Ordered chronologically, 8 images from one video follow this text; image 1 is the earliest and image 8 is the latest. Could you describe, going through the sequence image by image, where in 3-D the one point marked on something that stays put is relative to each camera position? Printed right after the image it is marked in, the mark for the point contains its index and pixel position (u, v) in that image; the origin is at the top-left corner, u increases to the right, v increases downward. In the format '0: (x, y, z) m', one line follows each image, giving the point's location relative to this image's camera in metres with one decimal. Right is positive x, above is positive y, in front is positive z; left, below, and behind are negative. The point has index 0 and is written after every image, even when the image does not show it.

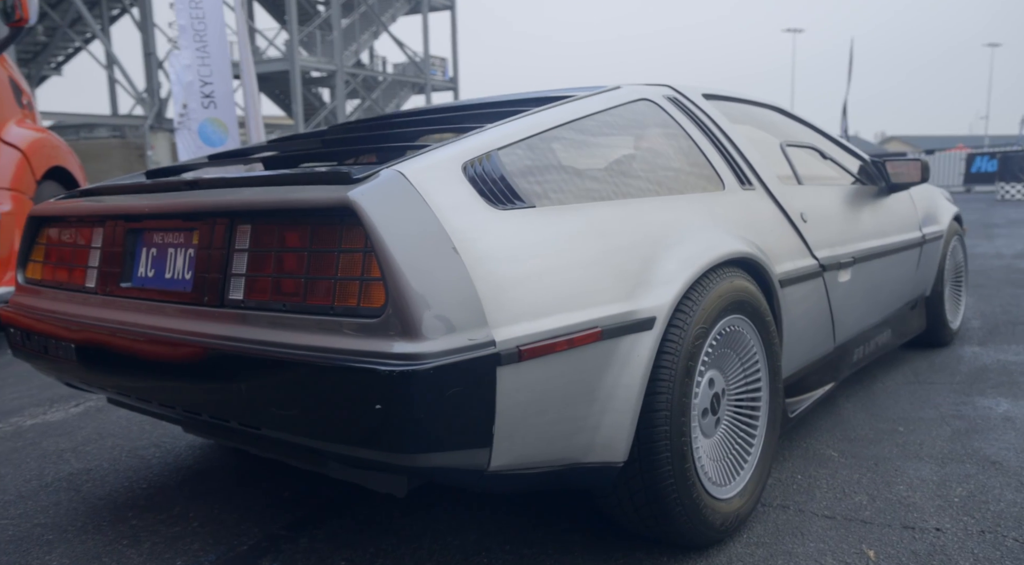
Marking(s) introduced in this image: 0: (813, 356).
0: (+1.2, -0.3, +2.9) m
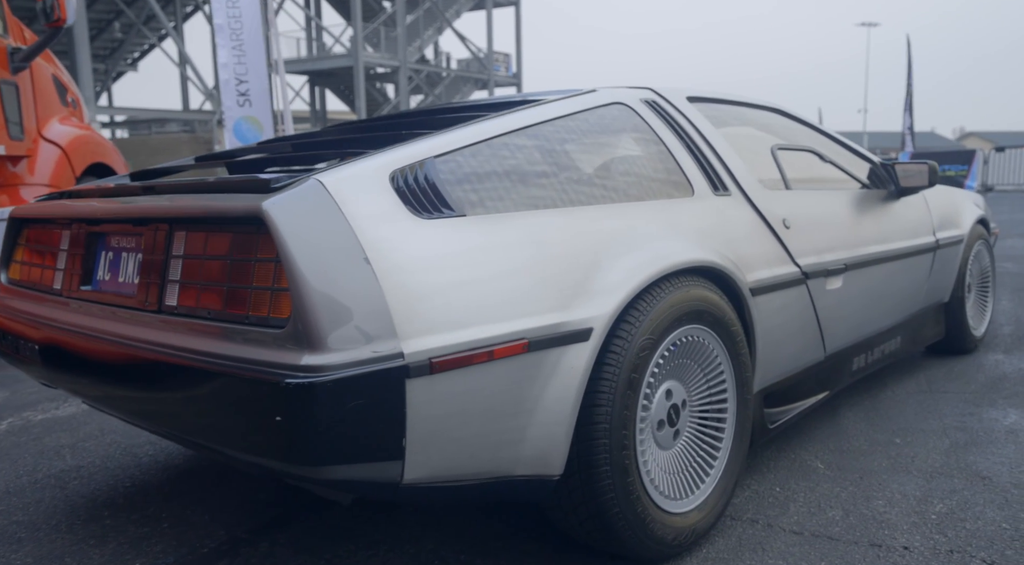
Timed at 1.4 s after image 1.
0: (+1.1, -0.3, +2.8) m
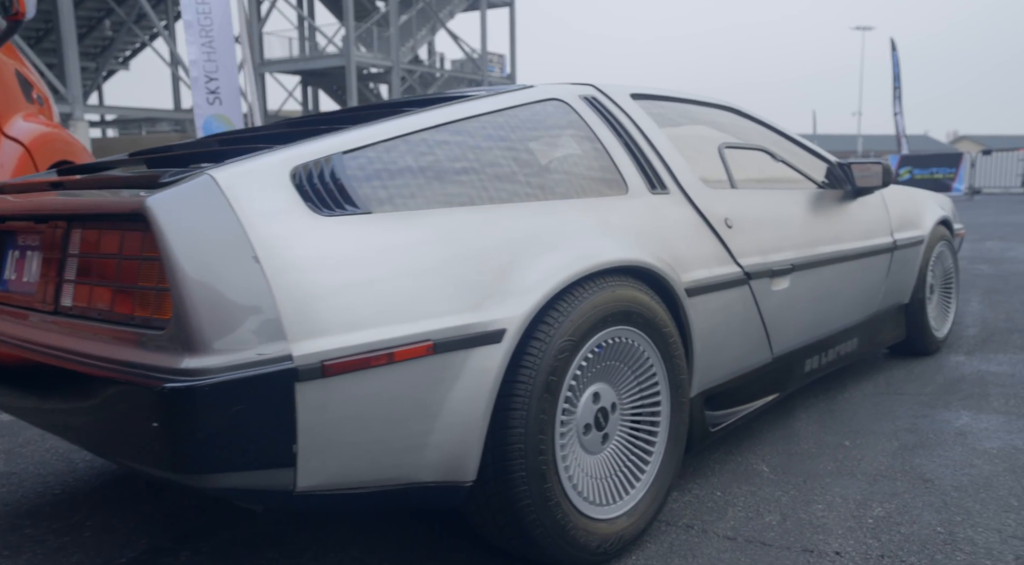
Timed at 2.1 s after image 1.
0: (+0.9, -0.3, +2.8) m
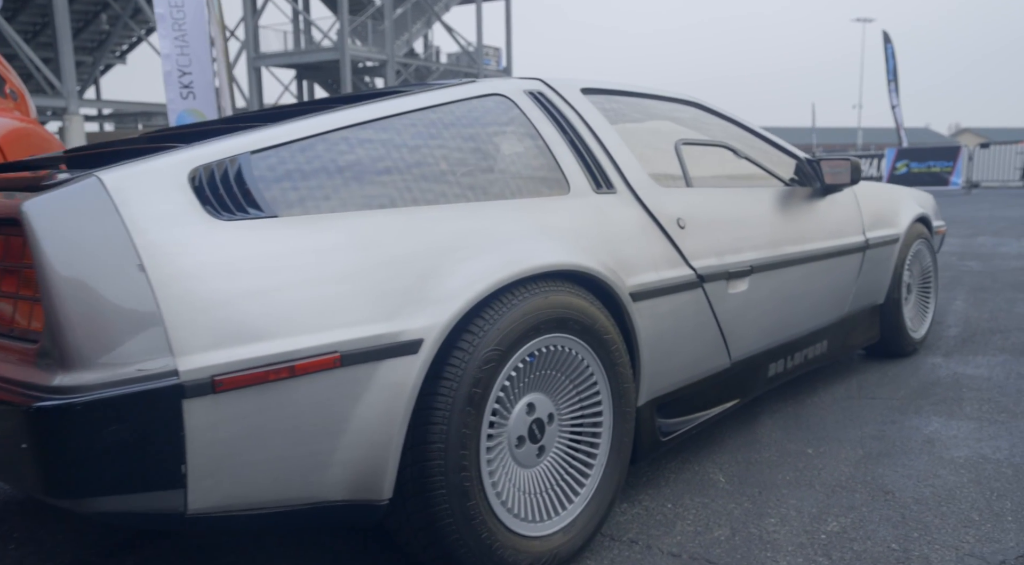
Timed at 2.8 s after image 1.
0: (+0.7, -0.3, +2.7) m
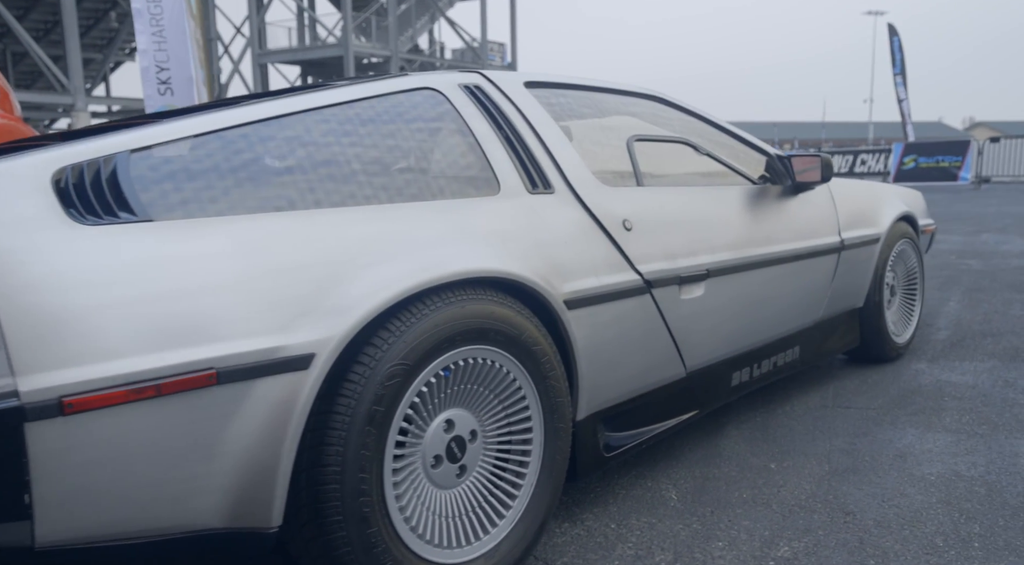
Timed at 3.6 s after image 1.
0: (+0.5, -0.4, +2.5) m
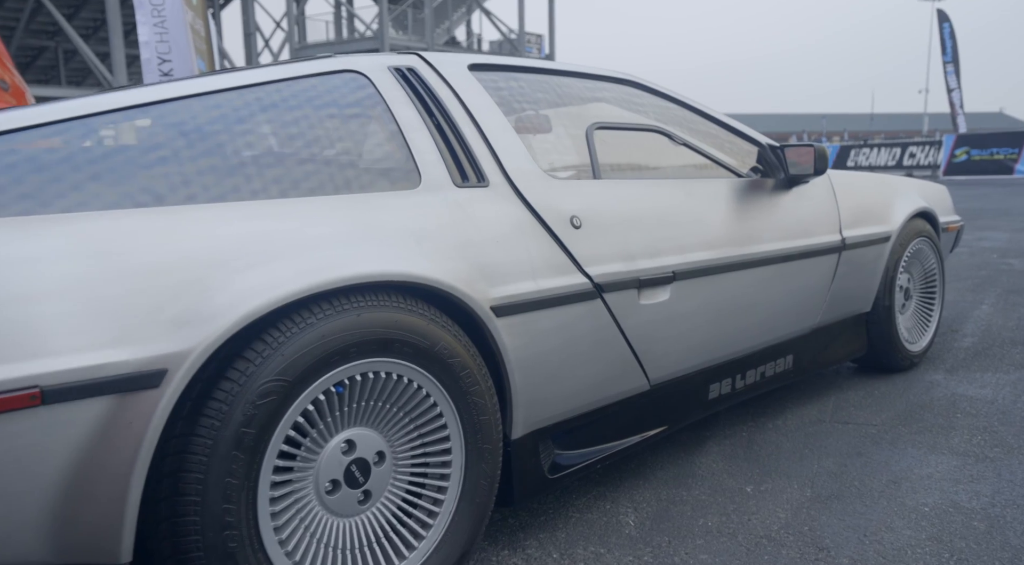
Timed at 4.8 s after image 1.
0: (+0.3, -0.4, +2.3) m
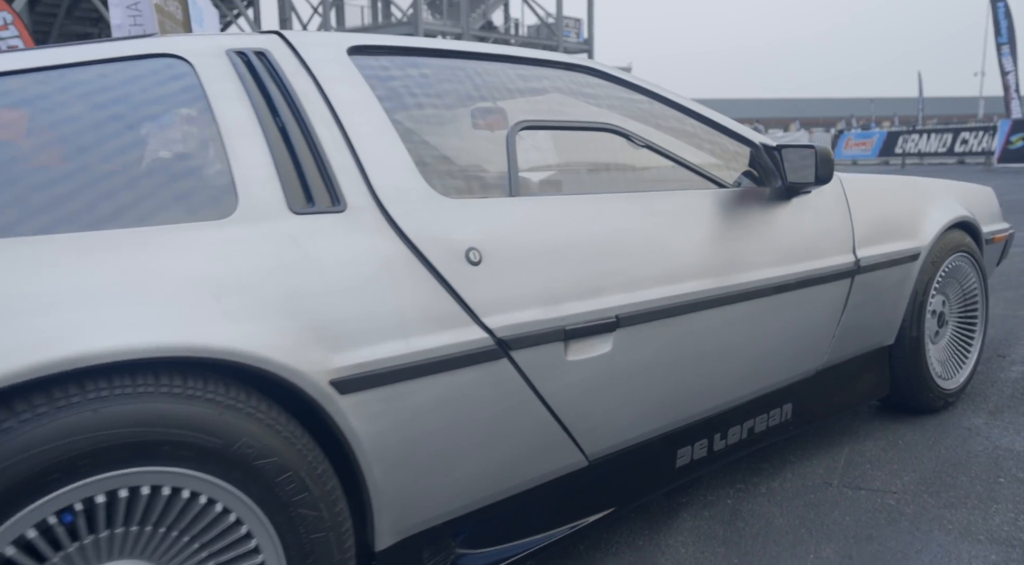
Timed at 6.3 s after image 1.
0: (0.0, -0.5, +1.7) m
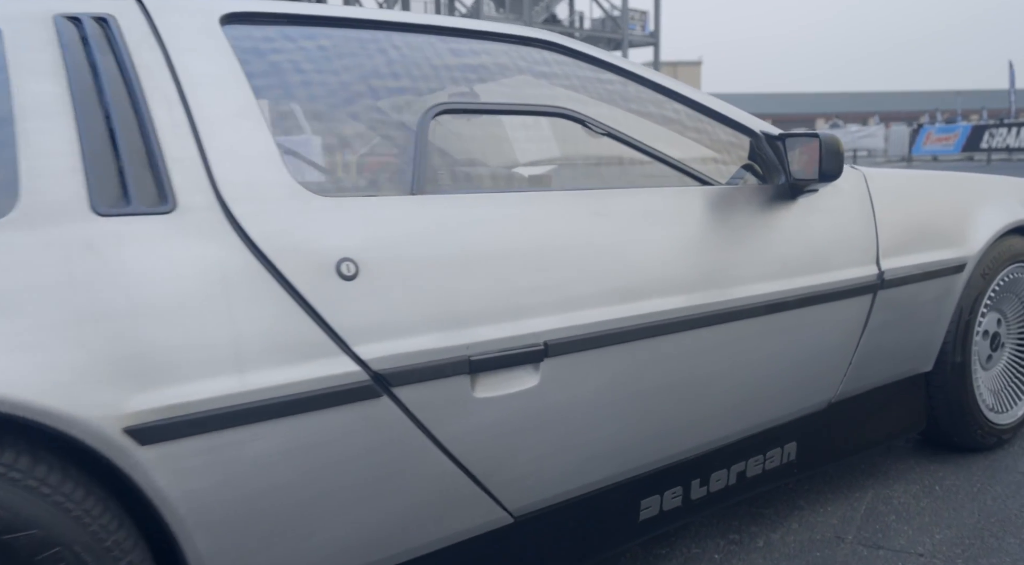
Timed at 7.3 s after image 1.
0: (-0.2, -0.5, +1.4) m
